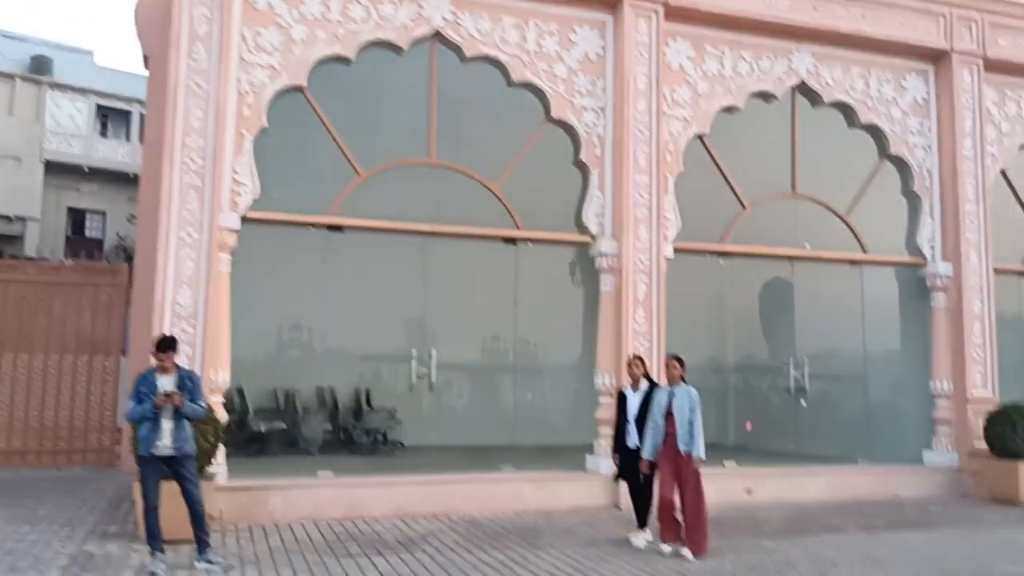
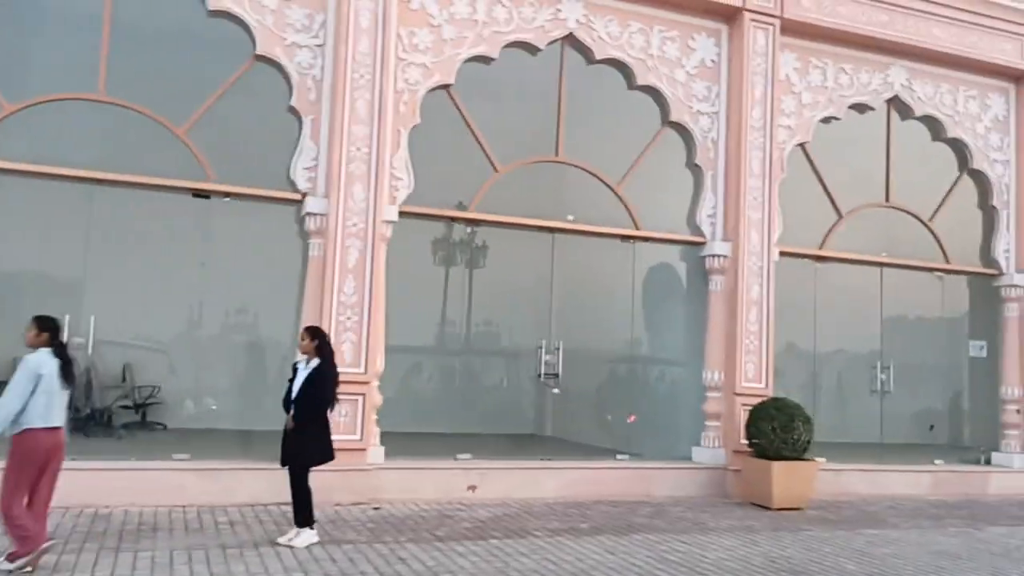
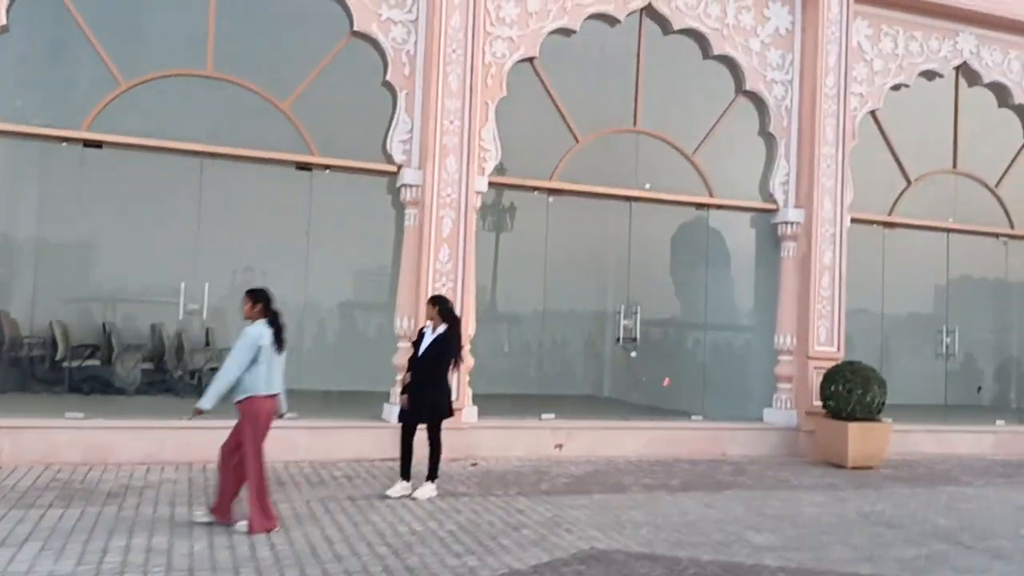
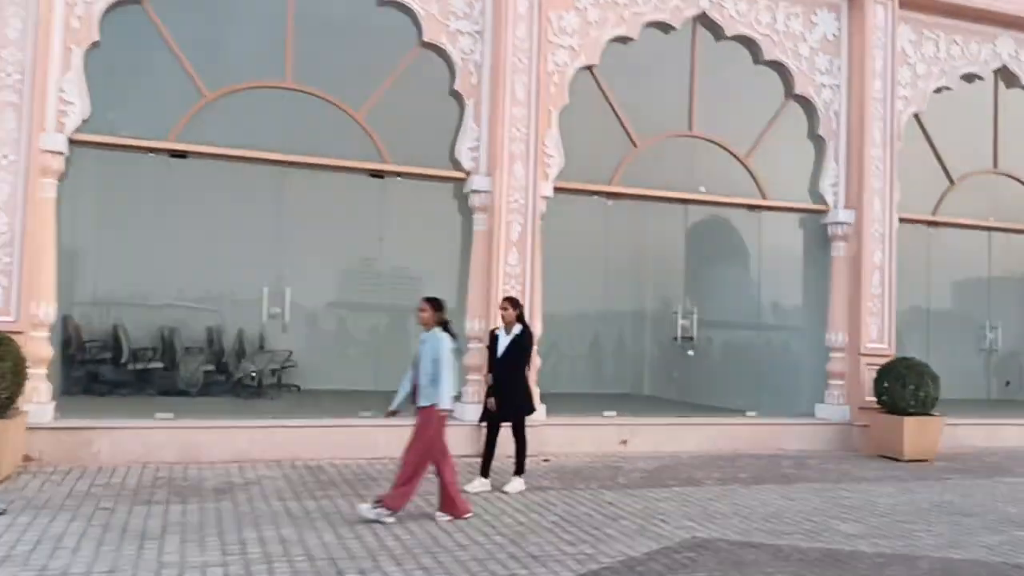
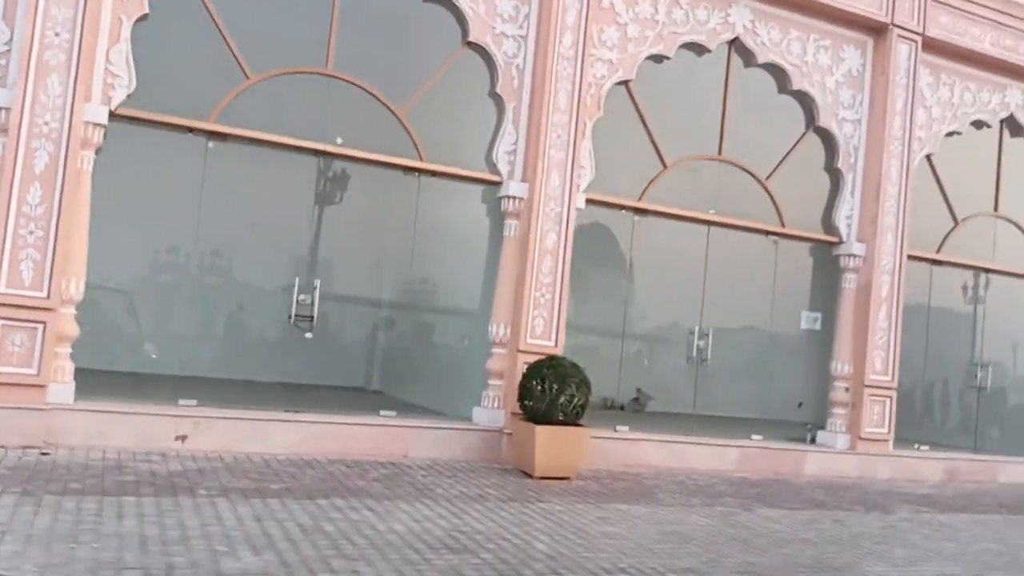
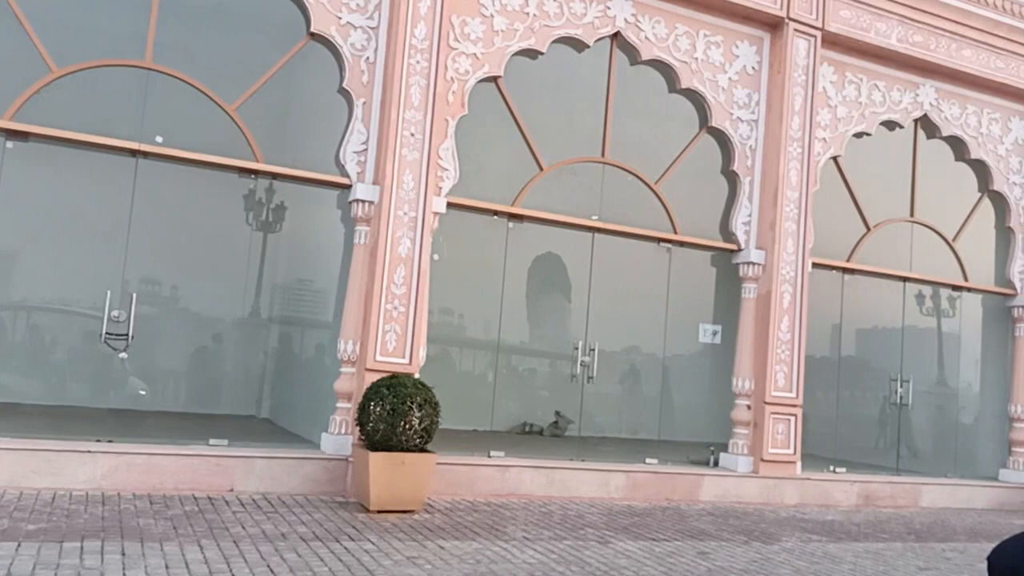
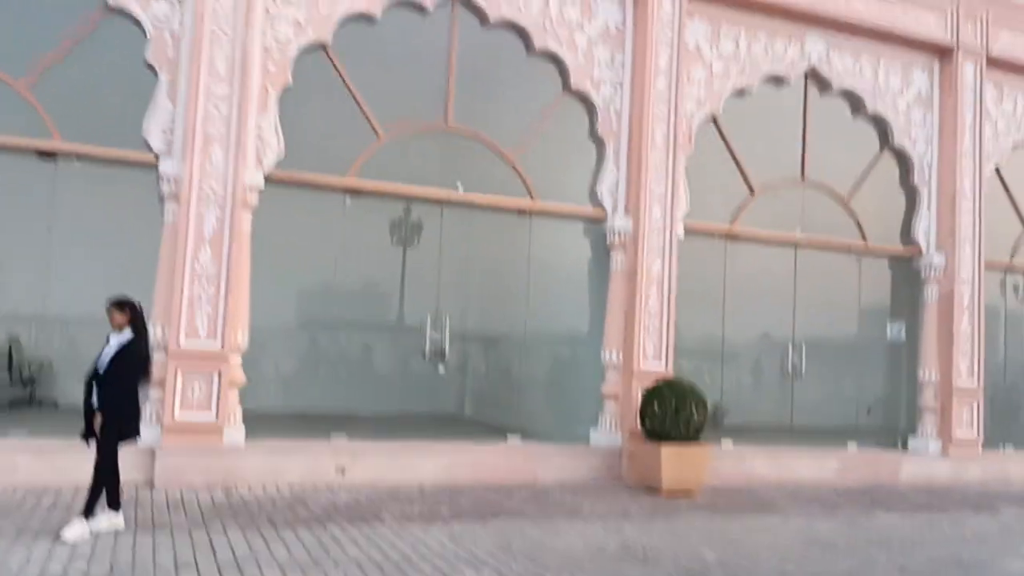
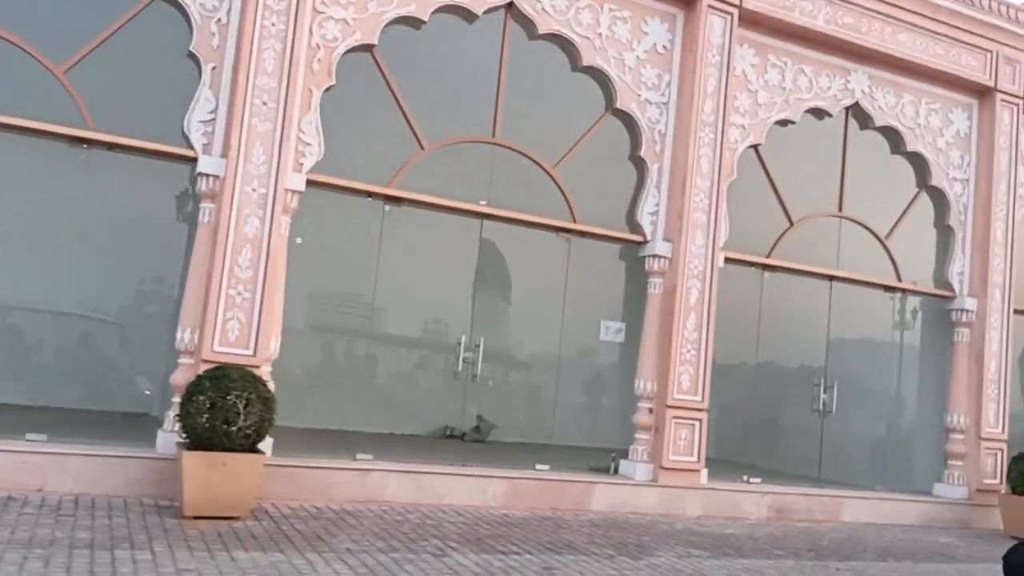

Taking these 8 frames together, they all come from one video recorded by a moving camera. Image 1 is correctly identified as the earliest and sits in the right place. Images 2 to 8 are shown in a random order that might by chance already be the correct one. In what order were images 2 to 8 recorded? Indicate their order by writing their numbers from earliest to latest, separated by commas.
4, 3, 2, 7, 5, 6, 8
